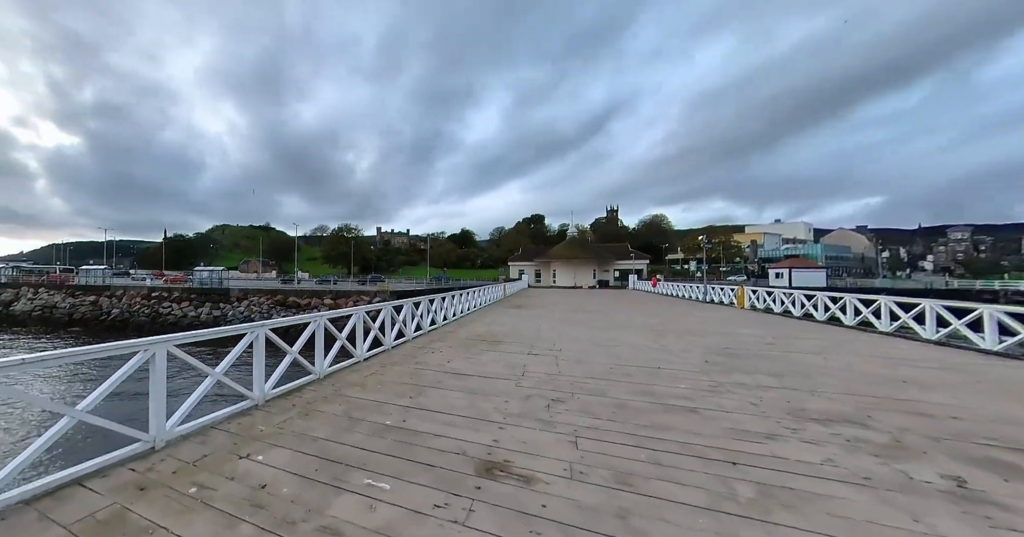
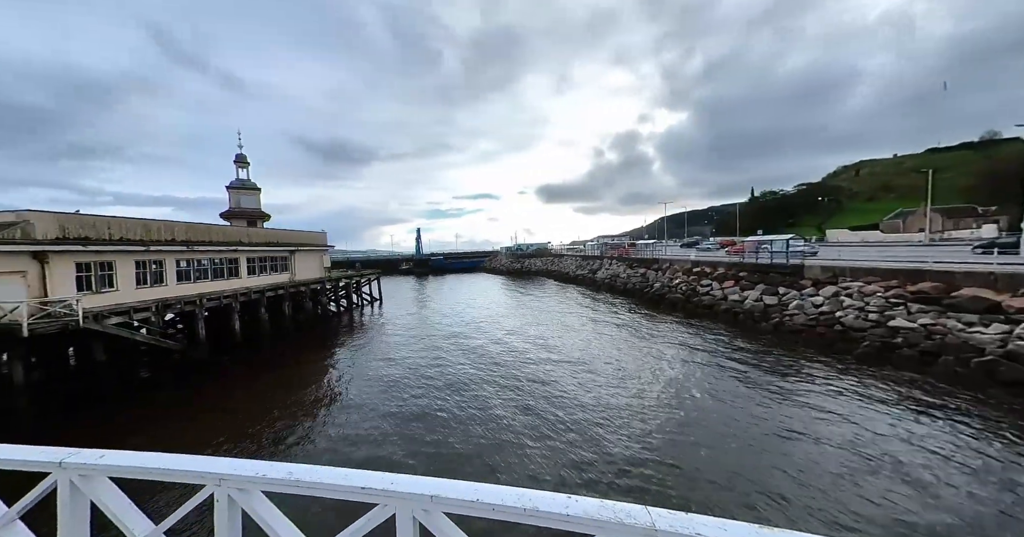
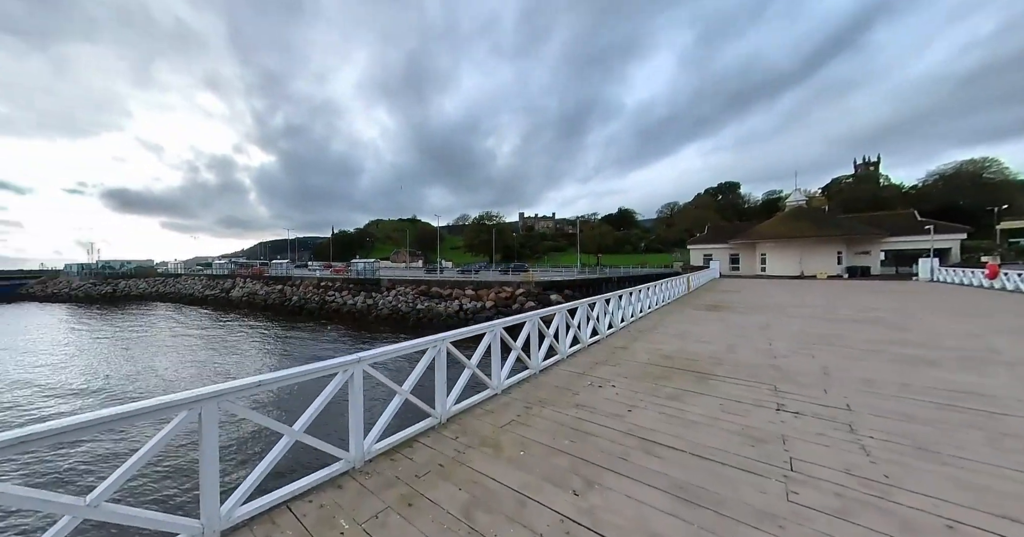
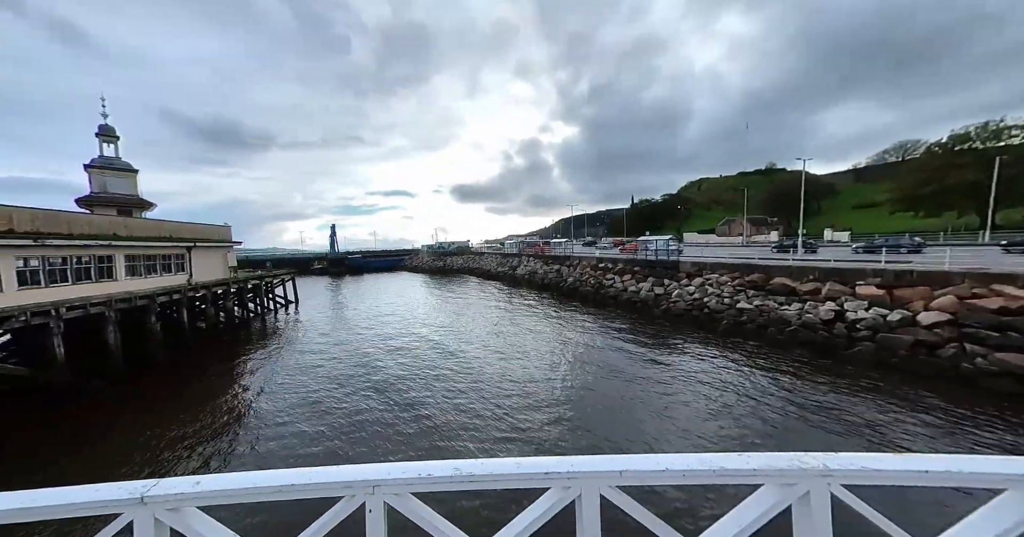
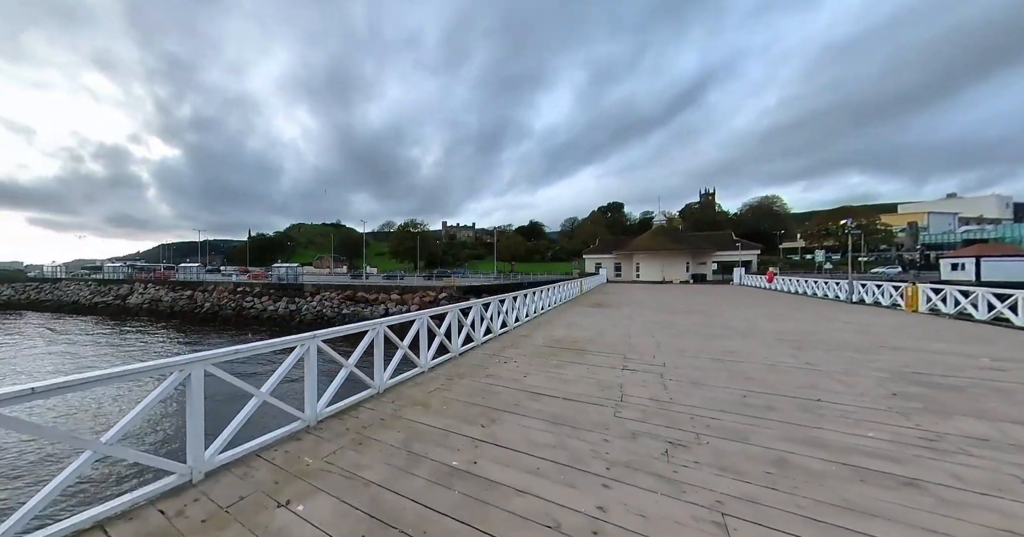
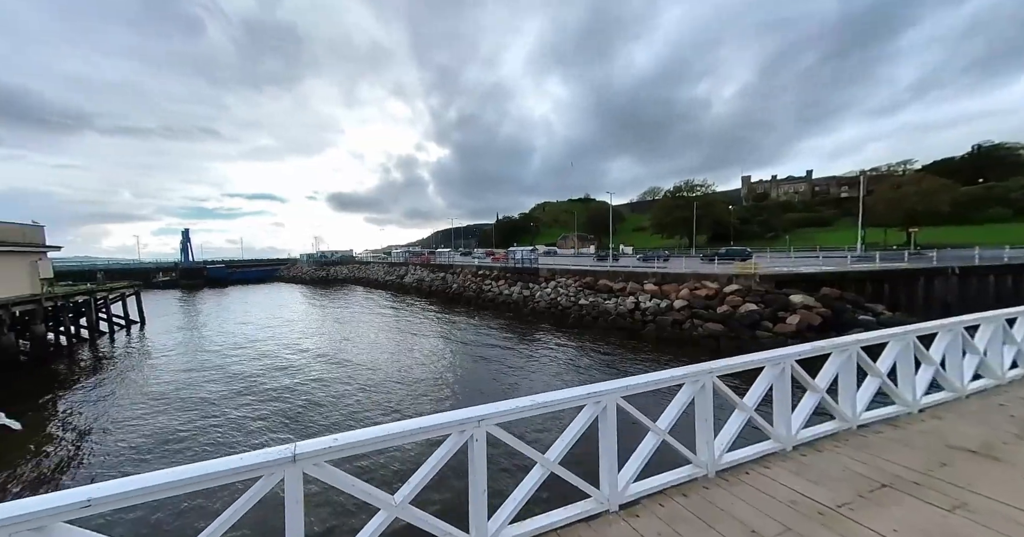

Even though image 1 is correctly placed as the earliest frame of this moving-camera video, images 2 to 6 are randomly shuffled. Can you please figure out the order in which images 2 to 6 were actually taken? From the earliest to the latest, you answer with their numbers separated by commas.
5, 3, 6, 4, 2
